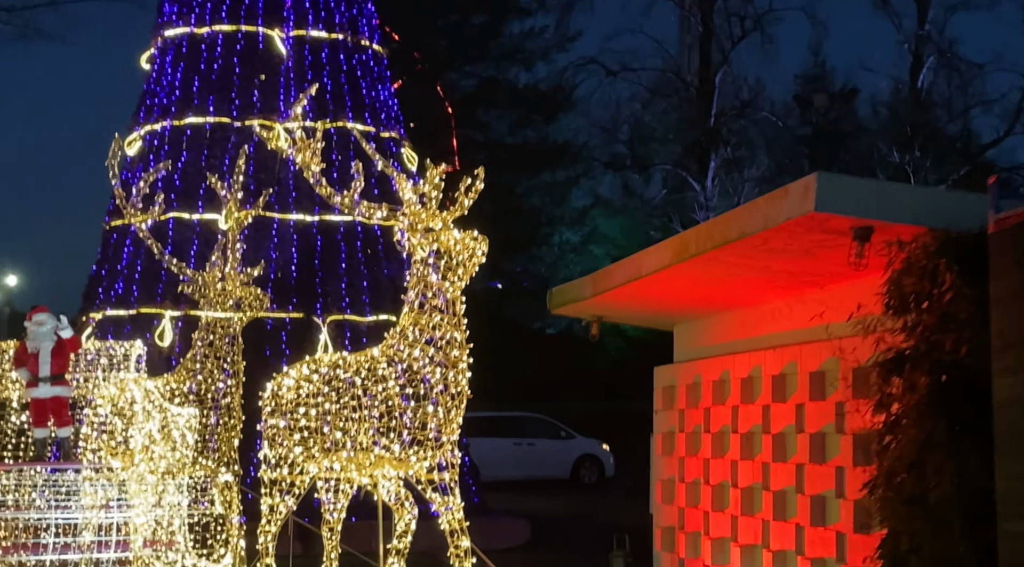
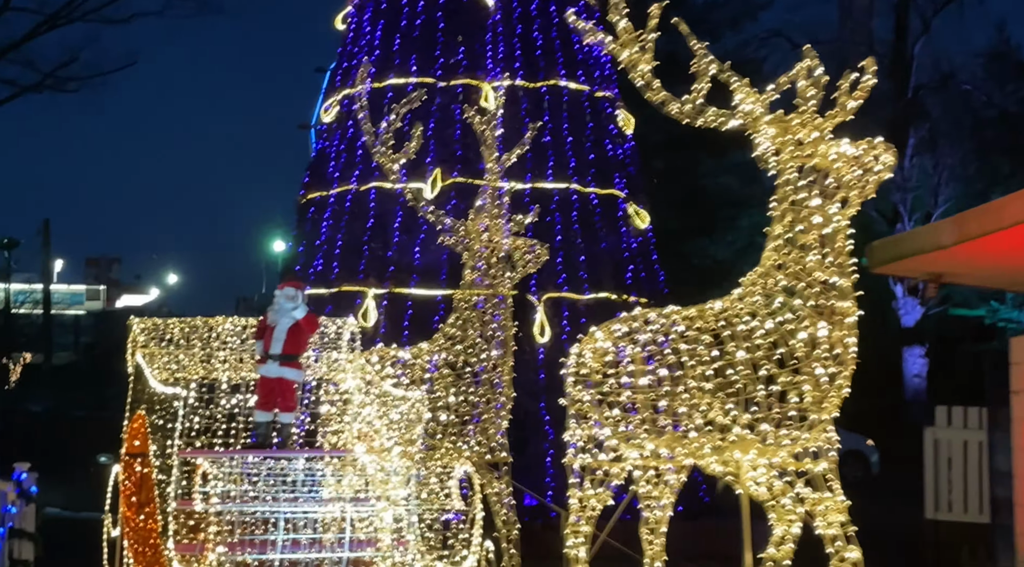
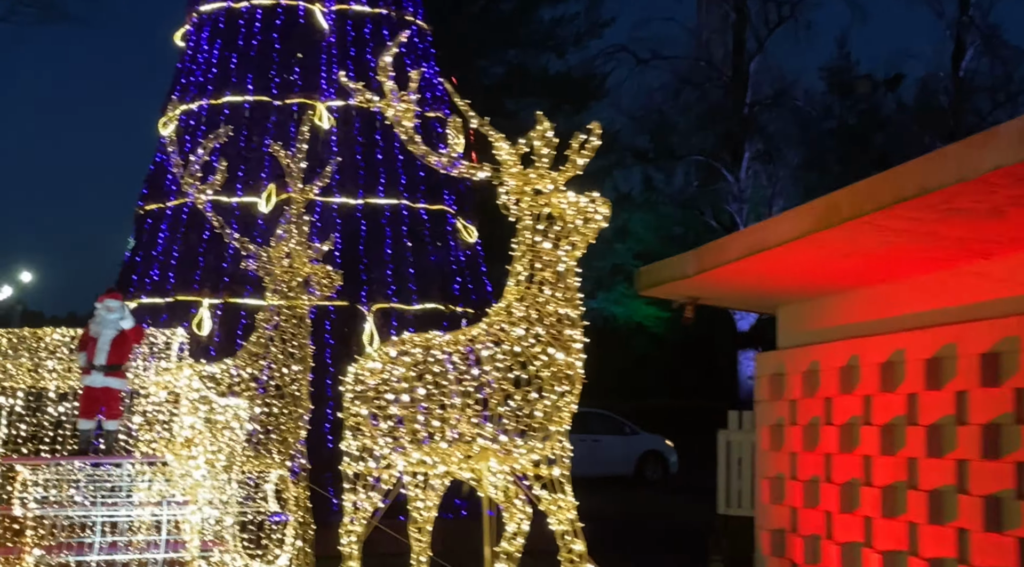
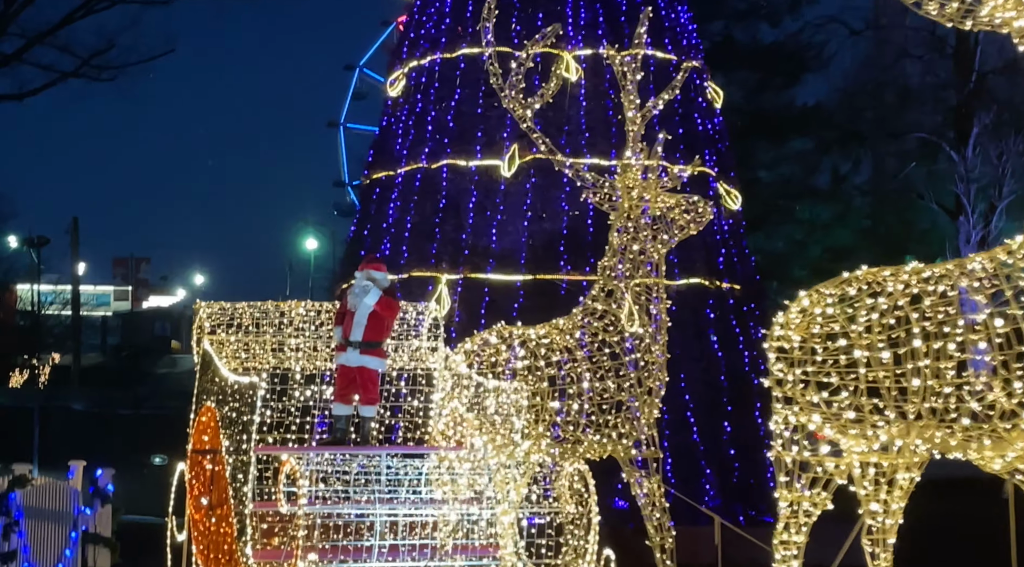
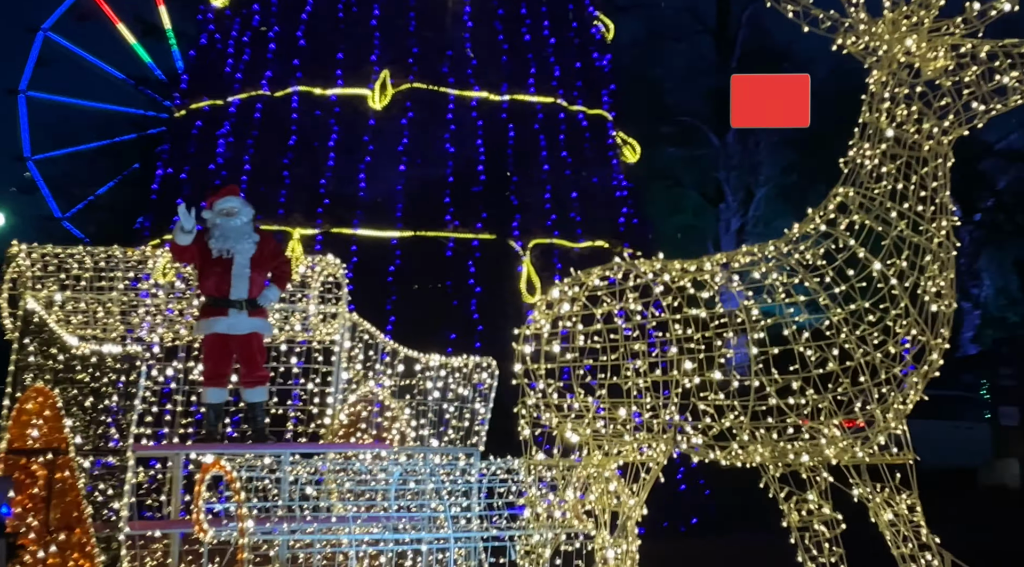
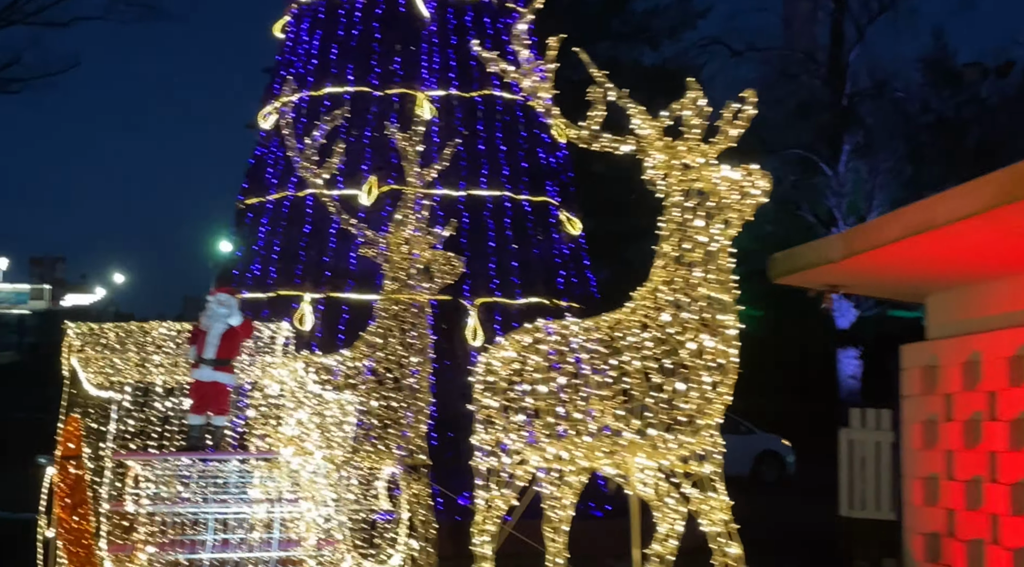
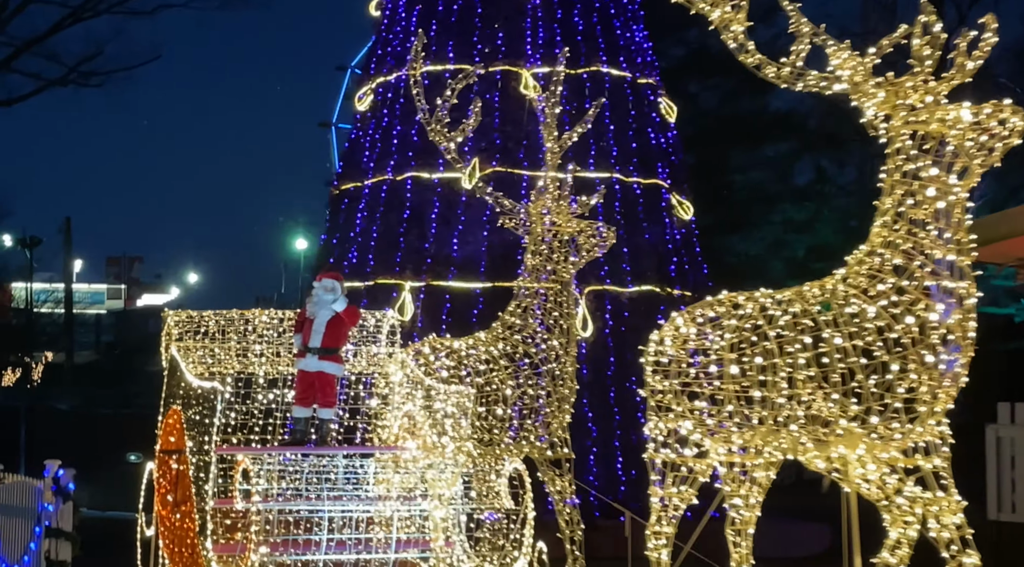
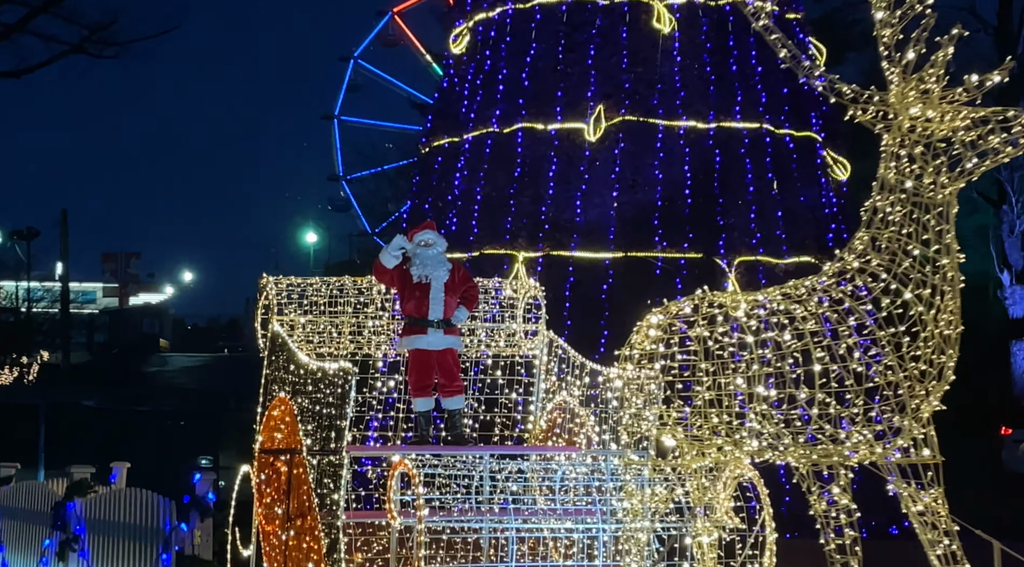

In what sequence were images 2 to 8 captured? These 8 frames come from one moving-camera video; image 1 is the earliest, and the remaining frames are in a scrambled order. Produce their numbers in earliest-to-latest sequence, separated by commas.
3, 6, 2, 7, 4, 8, 5
